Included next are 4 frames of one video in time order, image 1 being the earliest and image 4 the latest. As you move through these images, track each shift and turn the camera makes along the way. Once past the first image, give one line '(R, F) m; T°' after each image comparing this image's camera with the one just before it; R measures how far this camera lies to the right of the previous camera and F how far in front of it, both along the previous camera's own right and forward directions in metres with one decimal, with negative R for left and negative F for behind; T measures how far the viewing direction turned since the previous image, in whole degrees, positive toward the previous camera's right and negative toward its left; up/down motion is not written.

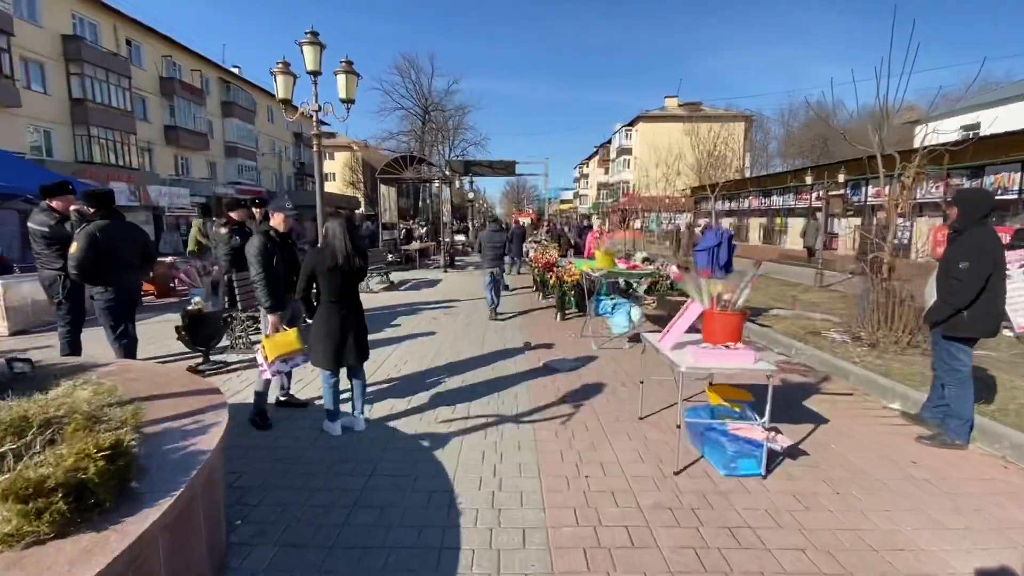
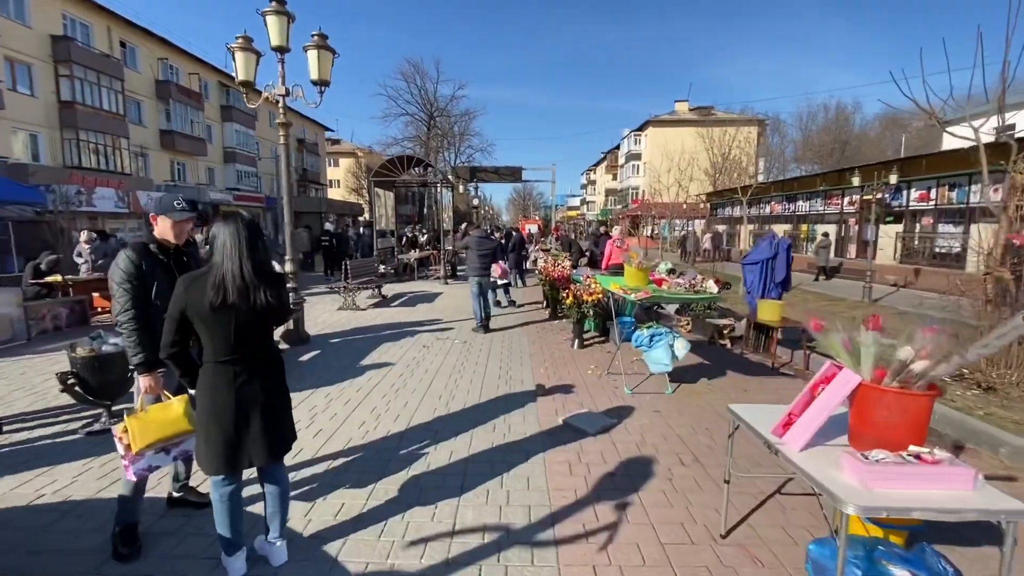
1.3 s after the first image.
(0.0, +1.6) m; -1°
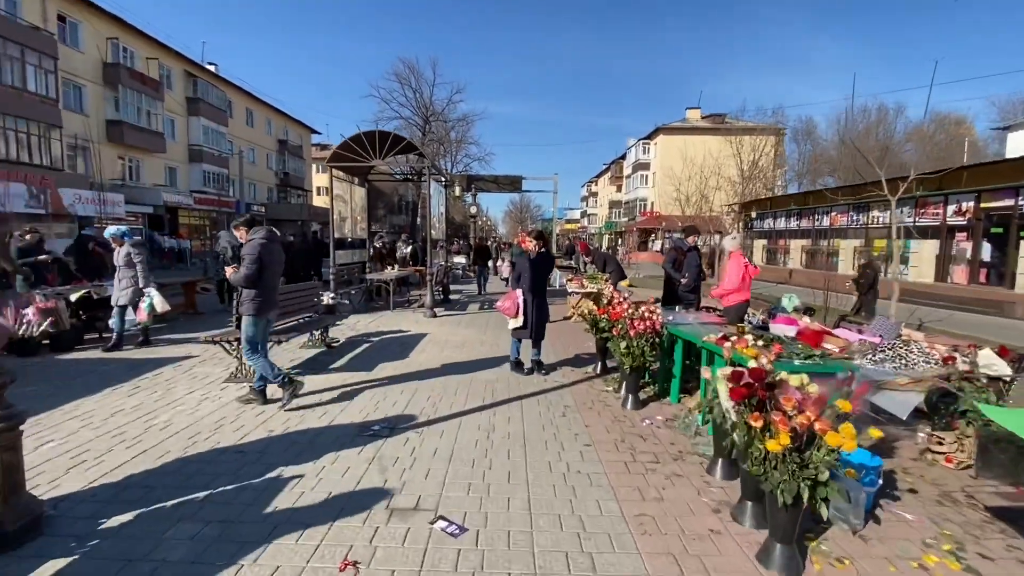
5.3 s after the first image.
(-0.5, +4.9) m; +1°
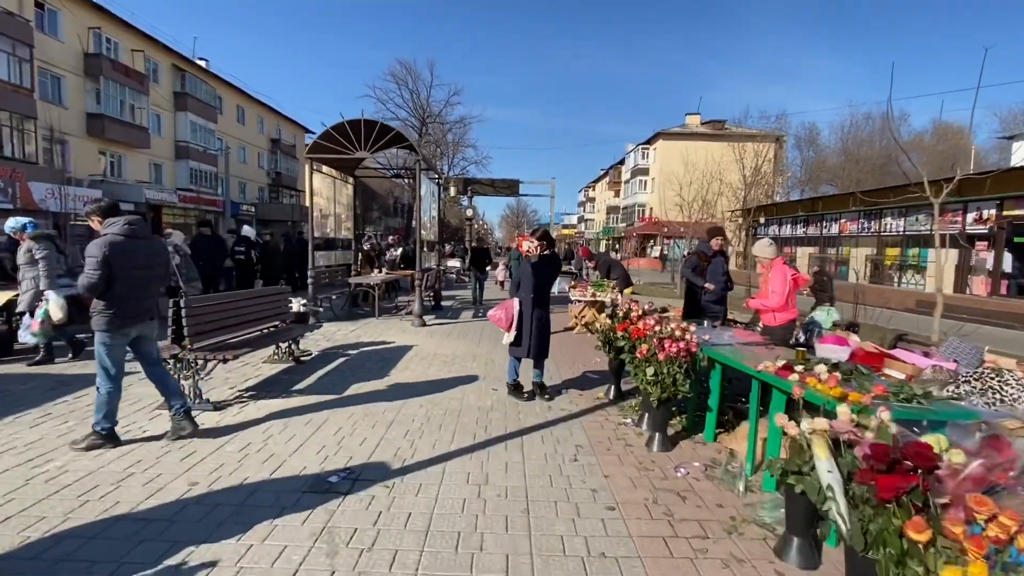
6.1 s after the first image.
(0.0, +1.0) m; +1°
